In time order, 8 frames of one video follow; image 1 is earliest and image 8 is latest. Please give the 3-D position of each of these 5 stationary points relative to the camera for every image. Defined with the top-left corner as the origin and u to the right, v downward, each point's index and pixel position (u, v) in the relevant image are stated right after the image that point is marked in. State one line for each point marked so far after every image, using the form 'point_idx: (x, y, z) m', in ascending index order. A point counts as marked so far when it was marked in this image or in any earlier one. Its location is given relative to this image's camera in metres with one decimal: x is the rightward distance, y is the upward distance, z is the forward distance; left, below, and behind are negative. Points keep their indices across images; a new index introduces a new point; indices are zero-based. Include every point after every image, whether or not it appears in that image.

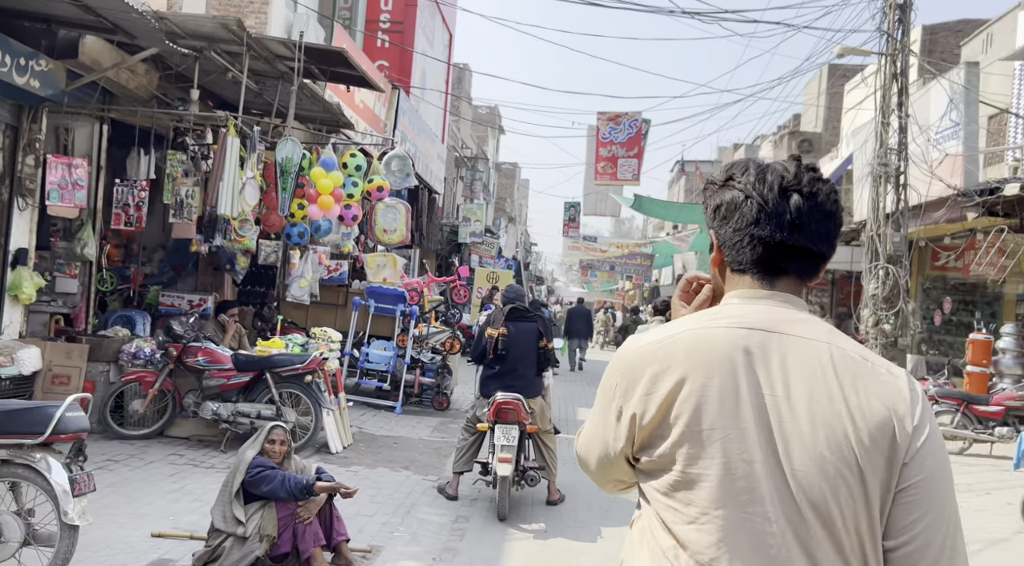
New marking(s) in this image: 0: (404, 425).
0: (-1.0, -1.2, +7.5) m
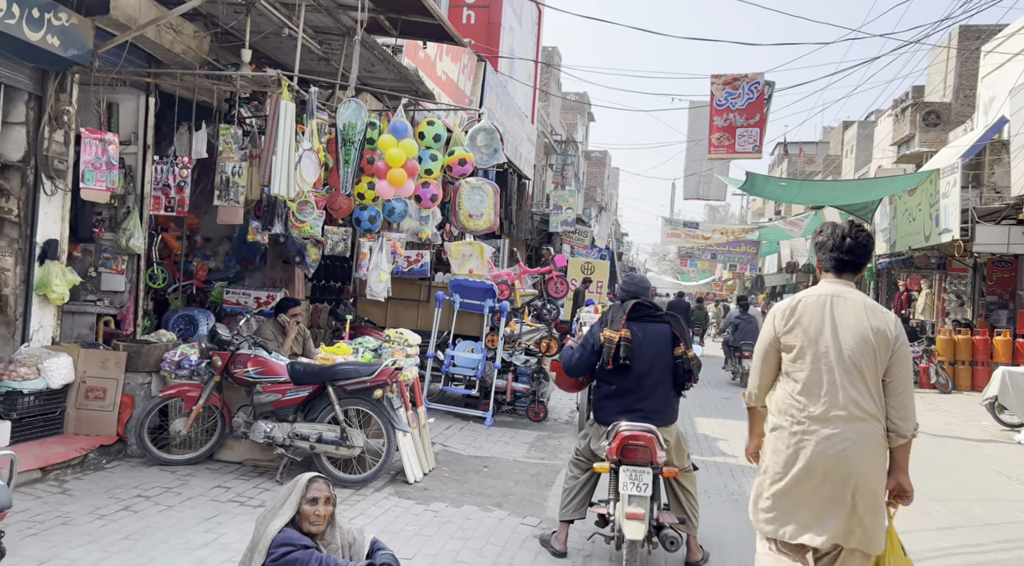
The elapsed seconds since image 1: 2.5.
0: (-0.1, -1.2, +6.5) m
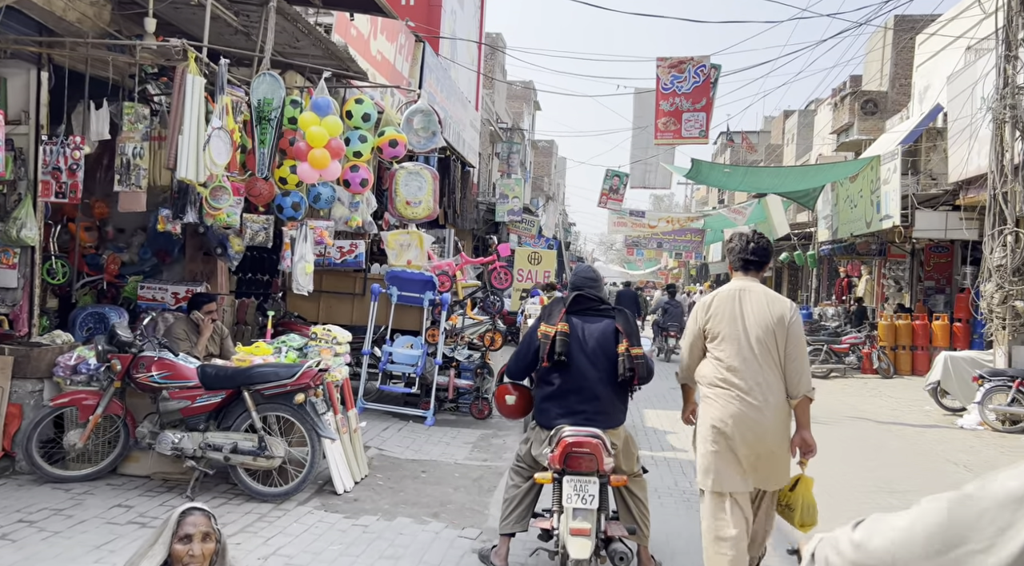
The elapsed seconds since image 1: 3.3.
0: (-0.5, -1.1, +6.1) m
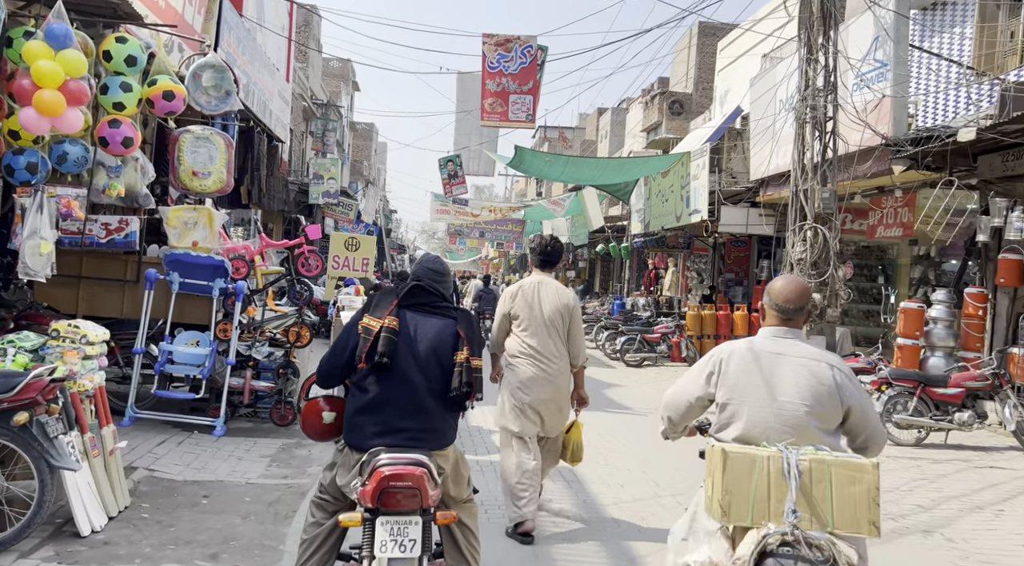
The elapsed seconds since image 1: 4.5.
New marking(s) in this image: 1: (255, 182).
0: (-1.7, -1.0, +5.2) m
1: (-2.9, +1.1, +9.7) m
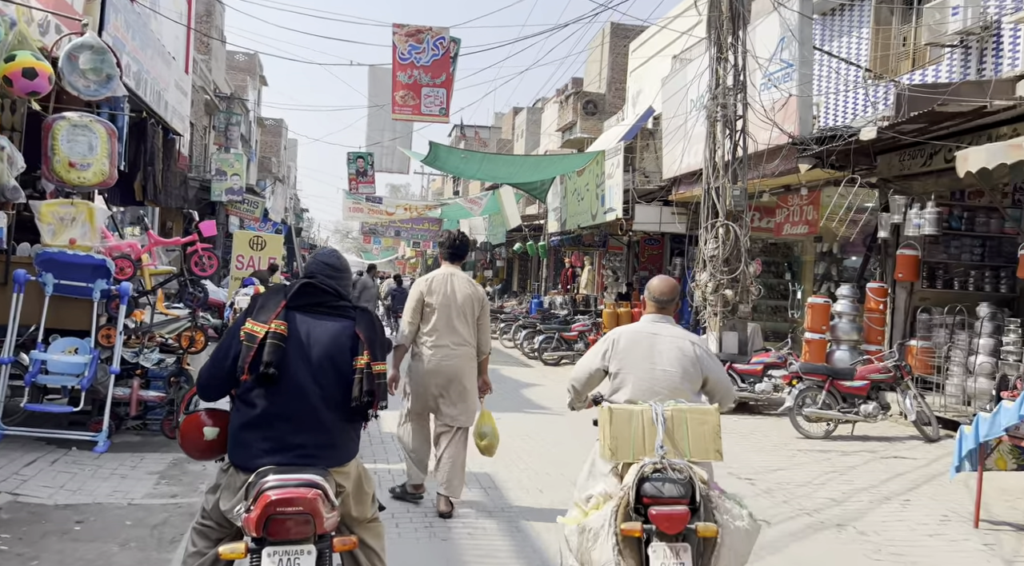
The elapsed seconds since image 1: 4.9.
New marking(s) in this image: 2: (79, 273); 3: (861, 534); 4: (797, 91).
0: (-2.2, -1.0, +4.7) m
1: (-3.8, +1.1, +9.1) m
2: (-2.6, +0.1, +5.2) m
3: (+3.0, -2.2, +7.5) m
4: (+6.6, +4.5, +20.2) m
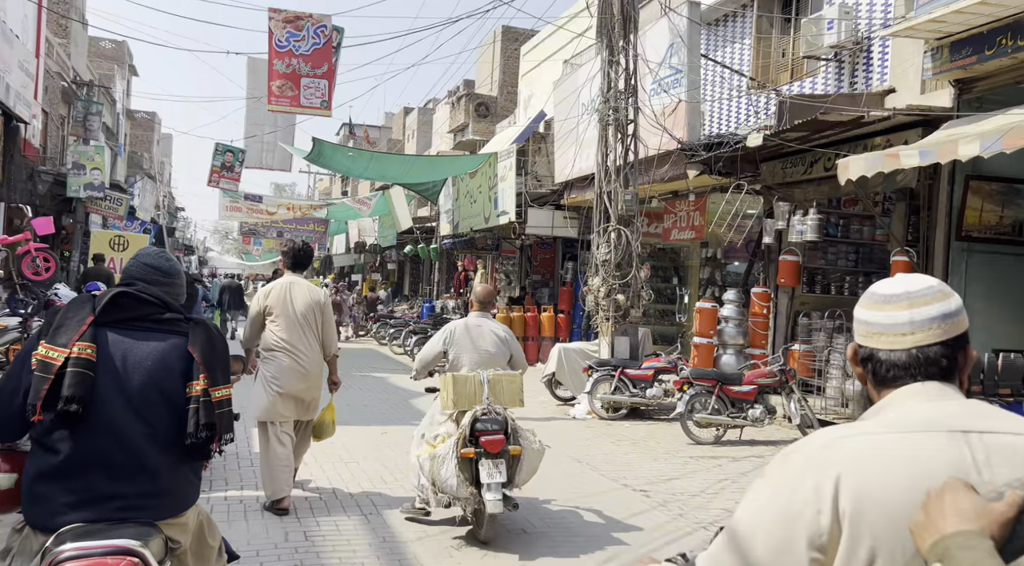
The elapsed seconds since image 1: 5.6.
0: (-2.8, -1.1, +3.9) m
1: (-4.9, +1.1, +8.1) m
2: (-3.2, 0.0, +4.3) m
3: (+2.1, -2.2, +7.4) m
4: (+4.0, +4.3, +20.3) m
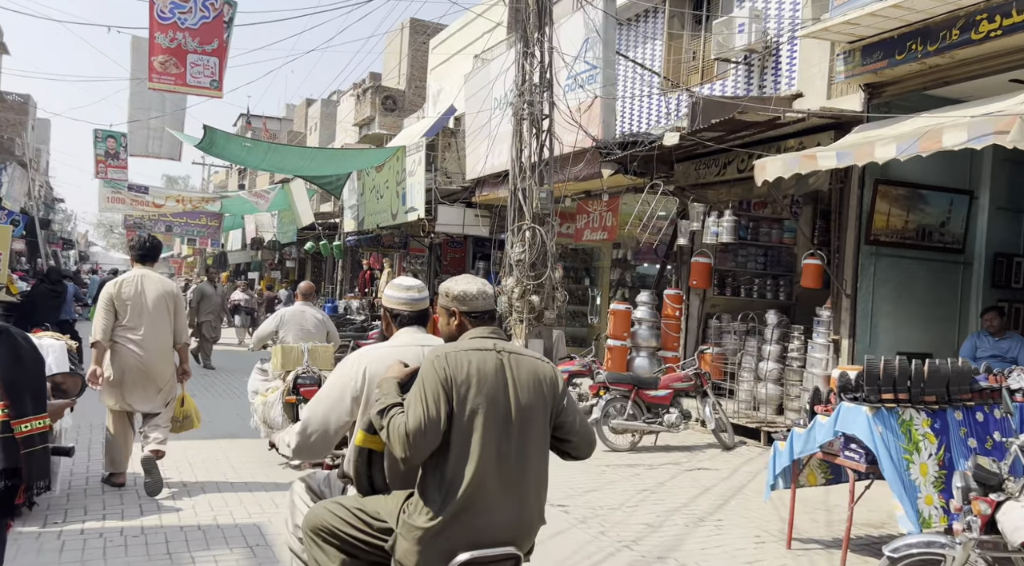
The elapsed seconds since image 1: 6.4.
0: (-3.0, -1.1, +2.7) m
1: (-5.6, +1.1, +6.7) m
2: (-3.5, 0.0, +3.1) m
3: (+1.4, -2.3, +6.7) m
4: (+2.0, +4.3, +19.8) m
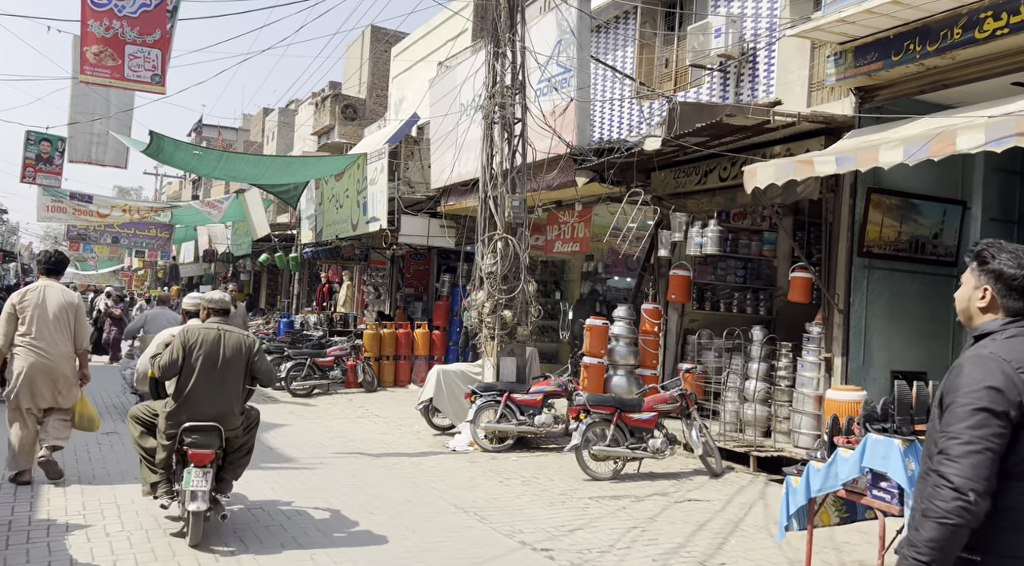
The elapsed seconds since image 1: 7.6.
0: (-2.8, -1.1, +1.2) m
1: (-5.6, +1.0, +5.0) m
2: (-3.3, 0.0, +1.6) m
3: (+1.4, -2.4, +5.4) m
4: (+1.4, +4.0, +18.6) m
